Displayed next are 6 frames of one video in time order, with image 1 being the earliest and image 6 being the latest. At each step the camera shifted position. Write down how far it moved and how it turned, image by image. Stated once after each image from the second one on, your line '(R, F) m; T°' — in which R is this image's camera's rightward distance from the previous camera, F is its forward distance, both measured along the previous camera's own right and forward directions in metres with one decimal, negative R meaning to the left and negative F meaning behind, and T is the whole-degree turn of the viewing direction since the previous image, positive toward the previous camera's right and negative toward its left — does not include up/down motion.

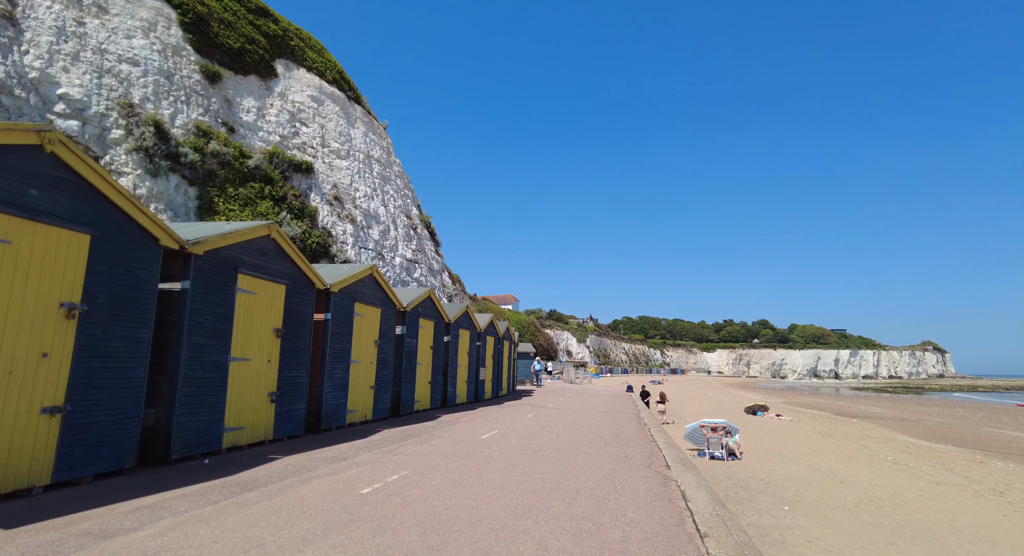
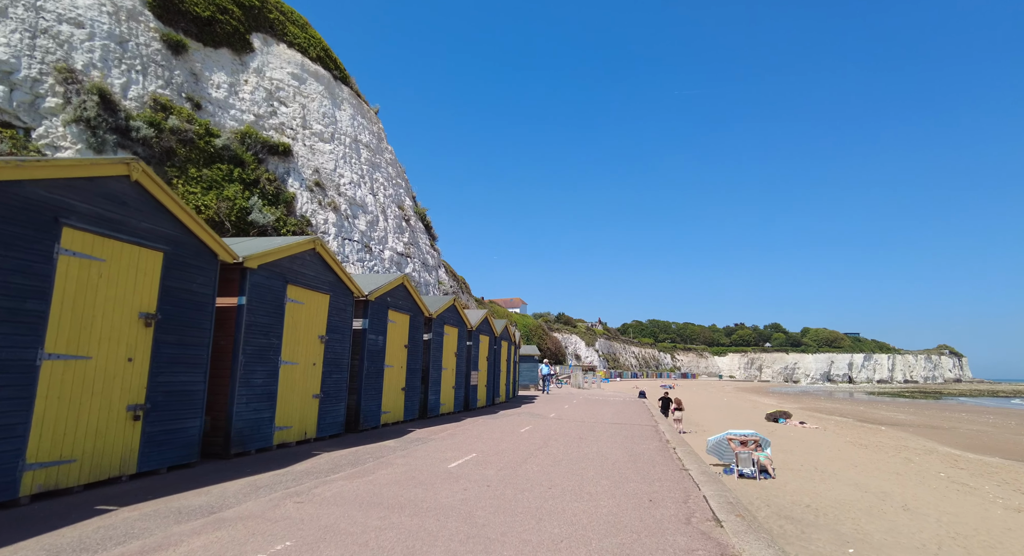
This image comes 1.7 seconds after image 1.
(+0.4, +2.8) m; -1°
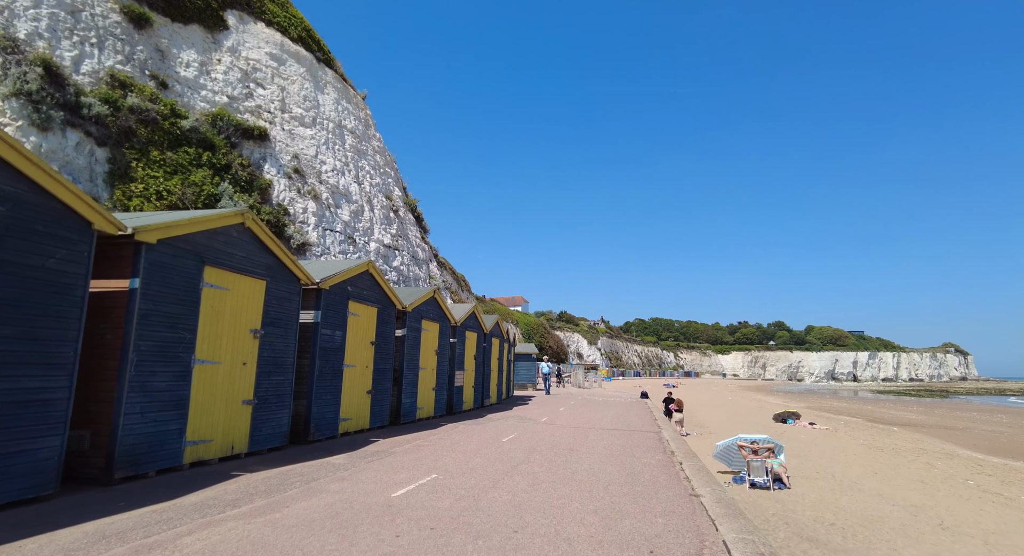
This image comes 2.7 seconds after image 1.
(+0.5, +1.7) m; 0°
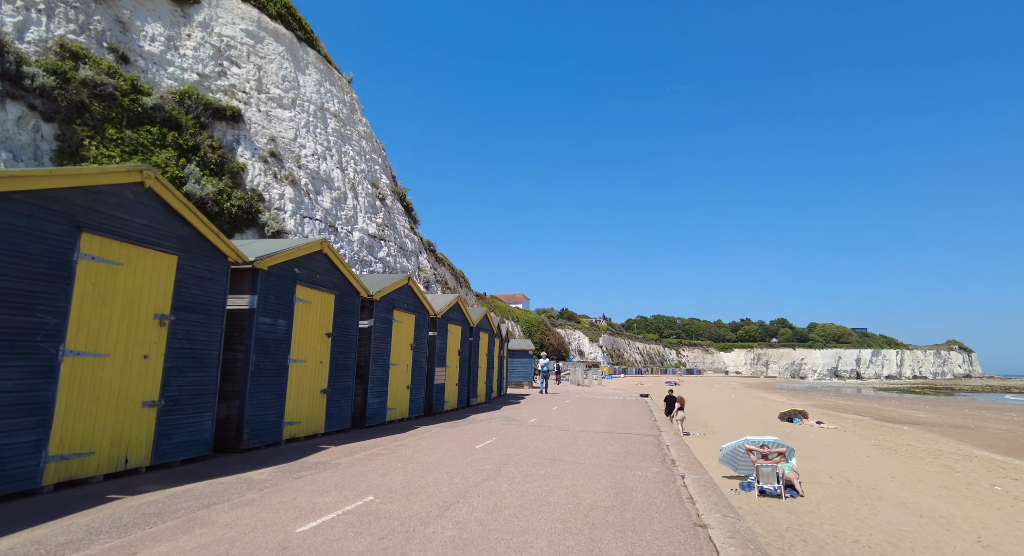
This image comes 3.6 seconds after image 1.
(+0.5, +1.5) m; 0°
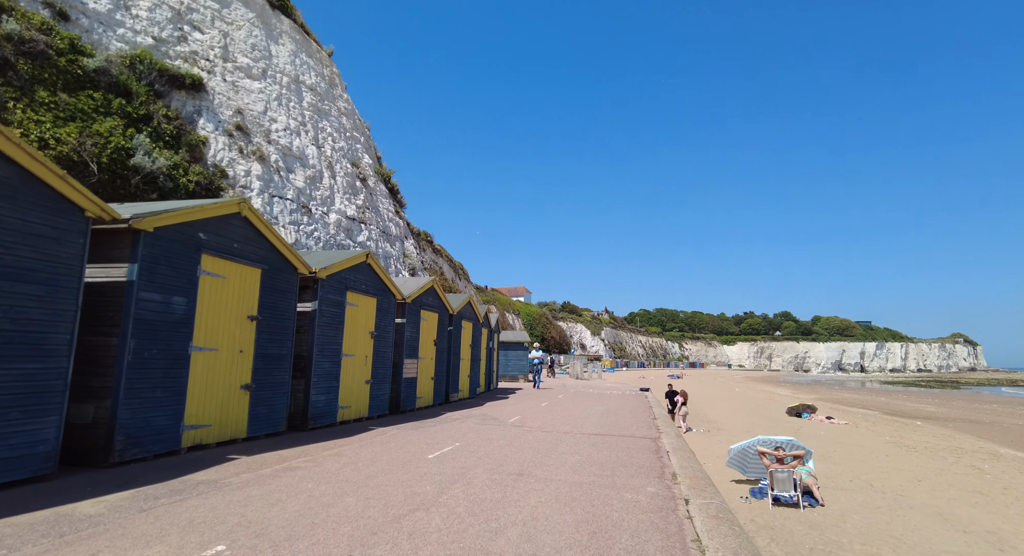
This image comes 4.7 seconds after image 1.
(+0.6, +1.9) m; 0°
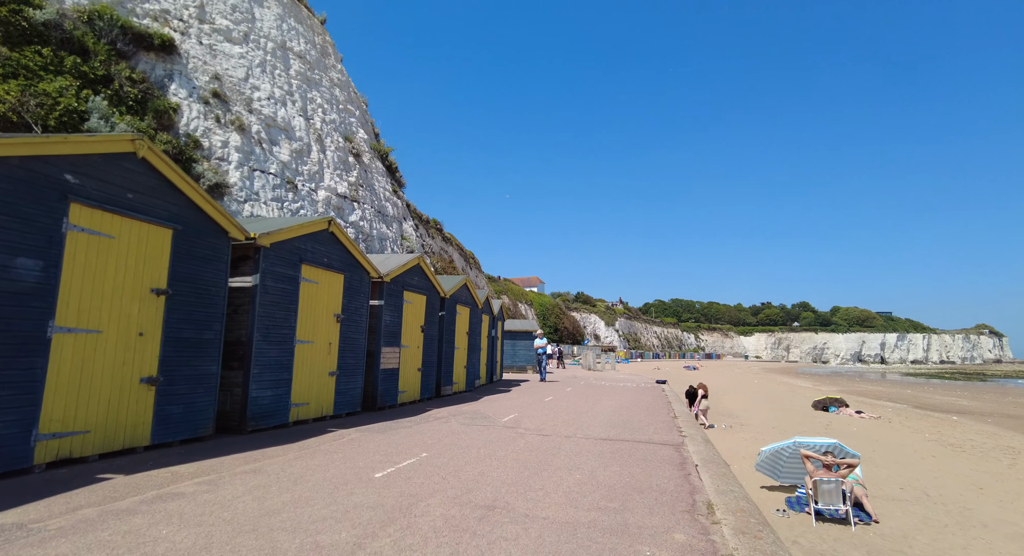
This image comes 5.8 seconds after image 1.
(+0.4, +2.0) m; -2°
